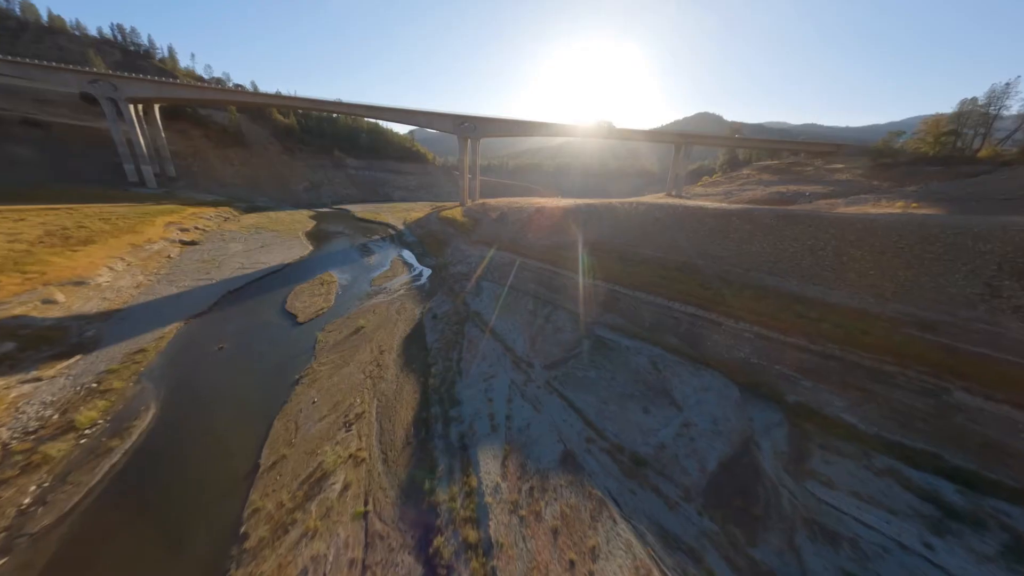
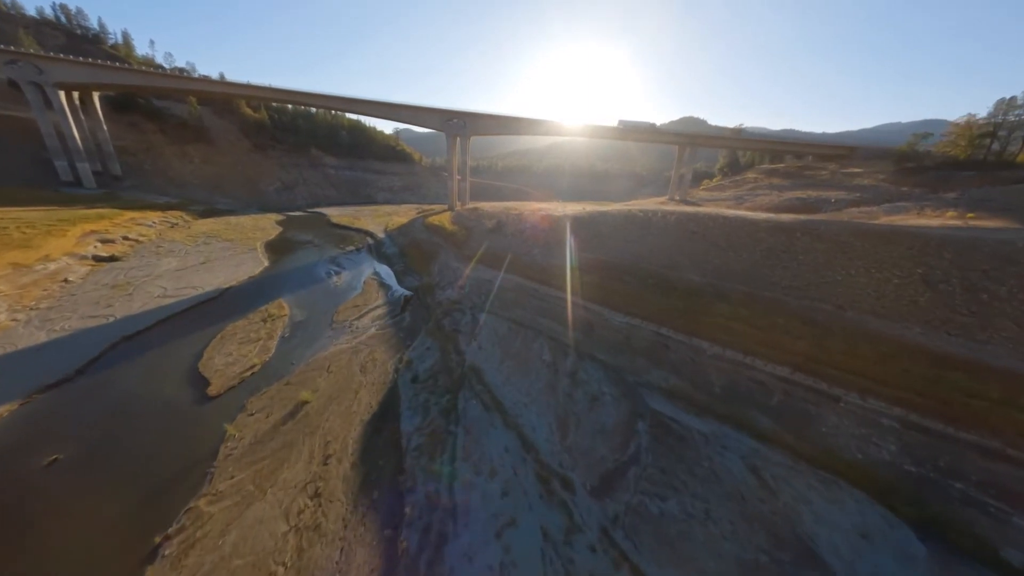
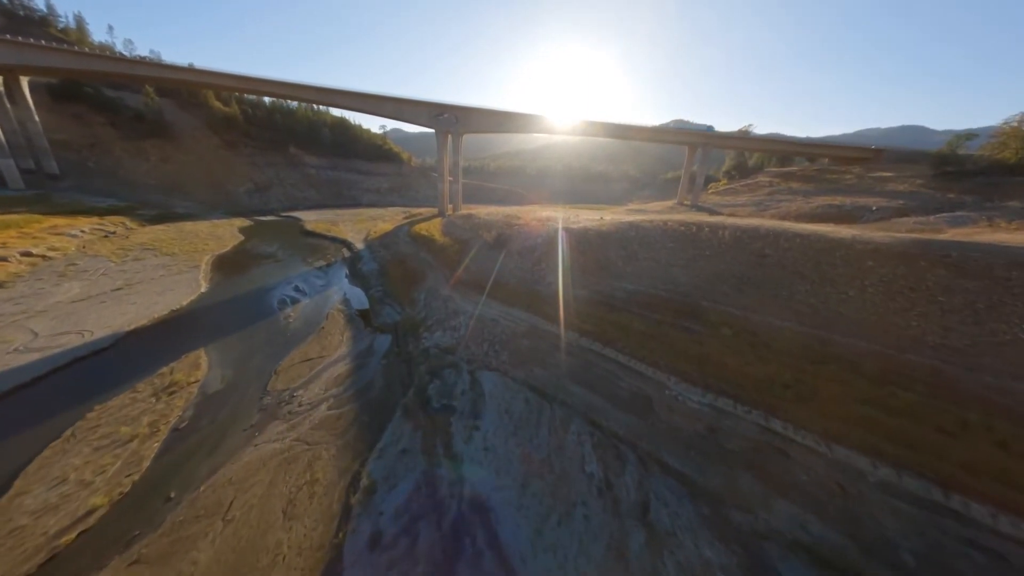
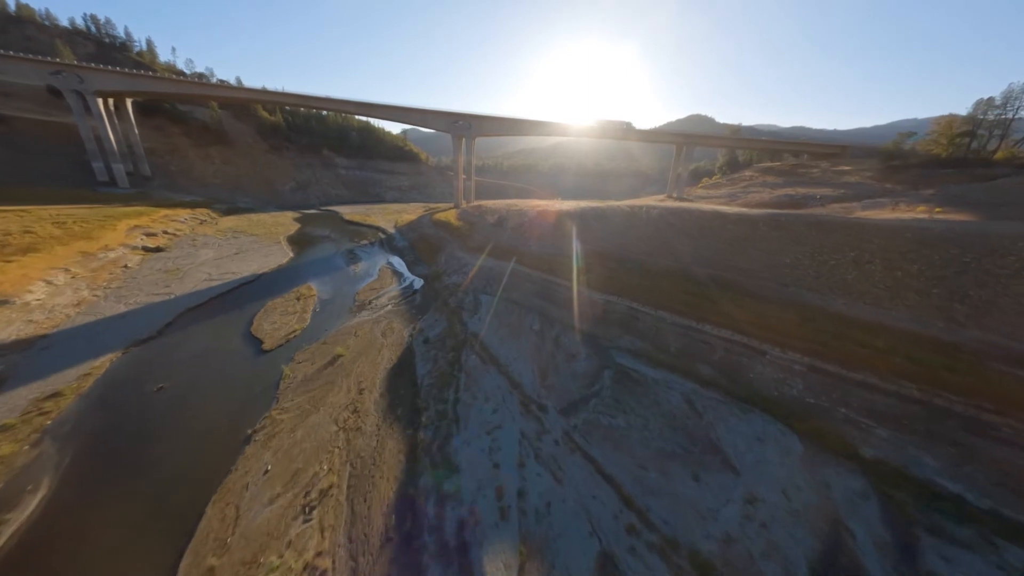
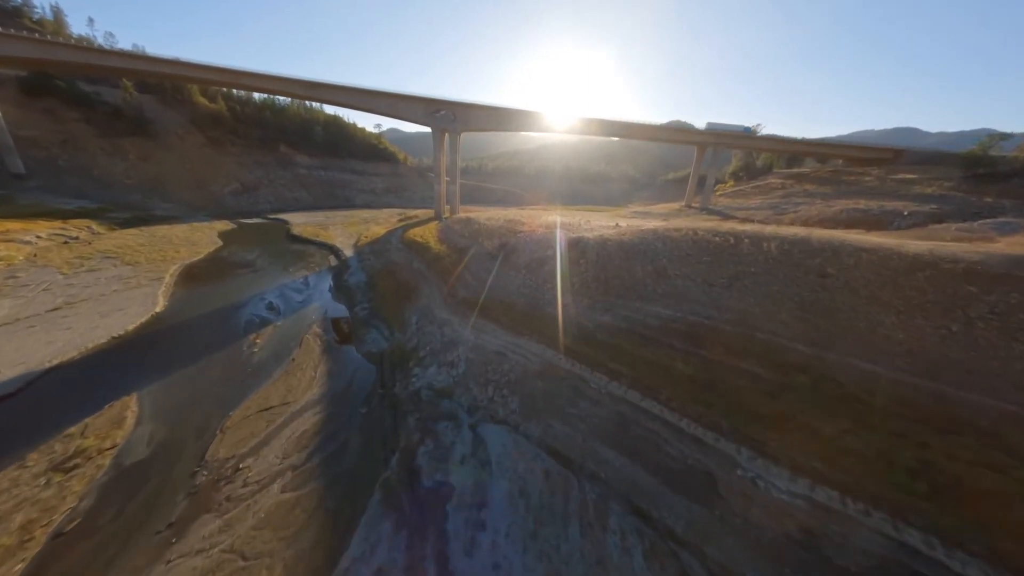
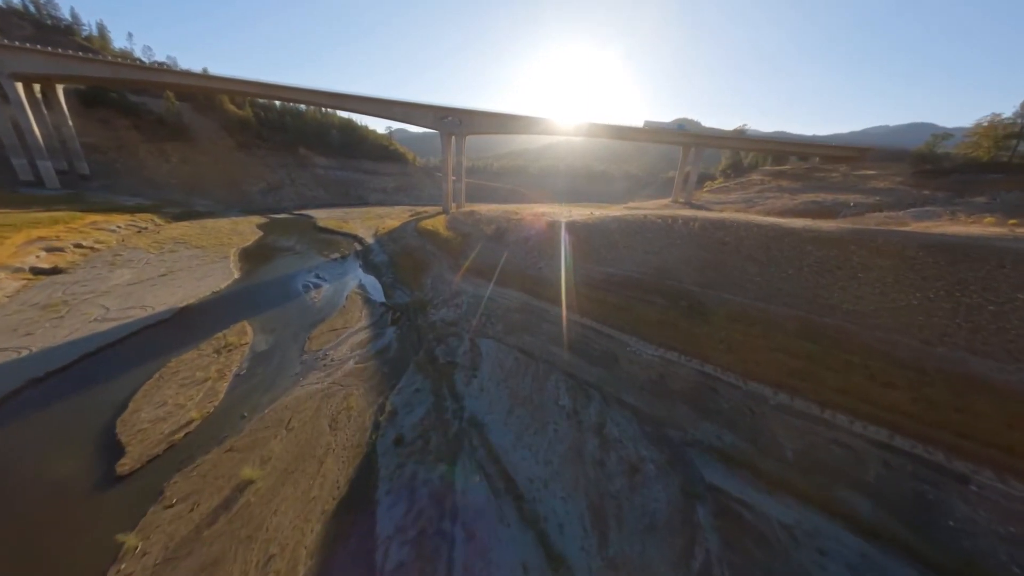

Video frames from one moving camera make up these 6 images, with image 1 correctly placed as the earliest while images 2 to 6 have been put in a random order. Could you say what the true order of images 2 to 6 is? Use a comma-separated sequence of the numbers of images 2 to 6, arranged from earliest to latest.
4, 2, 6, 3, 5
